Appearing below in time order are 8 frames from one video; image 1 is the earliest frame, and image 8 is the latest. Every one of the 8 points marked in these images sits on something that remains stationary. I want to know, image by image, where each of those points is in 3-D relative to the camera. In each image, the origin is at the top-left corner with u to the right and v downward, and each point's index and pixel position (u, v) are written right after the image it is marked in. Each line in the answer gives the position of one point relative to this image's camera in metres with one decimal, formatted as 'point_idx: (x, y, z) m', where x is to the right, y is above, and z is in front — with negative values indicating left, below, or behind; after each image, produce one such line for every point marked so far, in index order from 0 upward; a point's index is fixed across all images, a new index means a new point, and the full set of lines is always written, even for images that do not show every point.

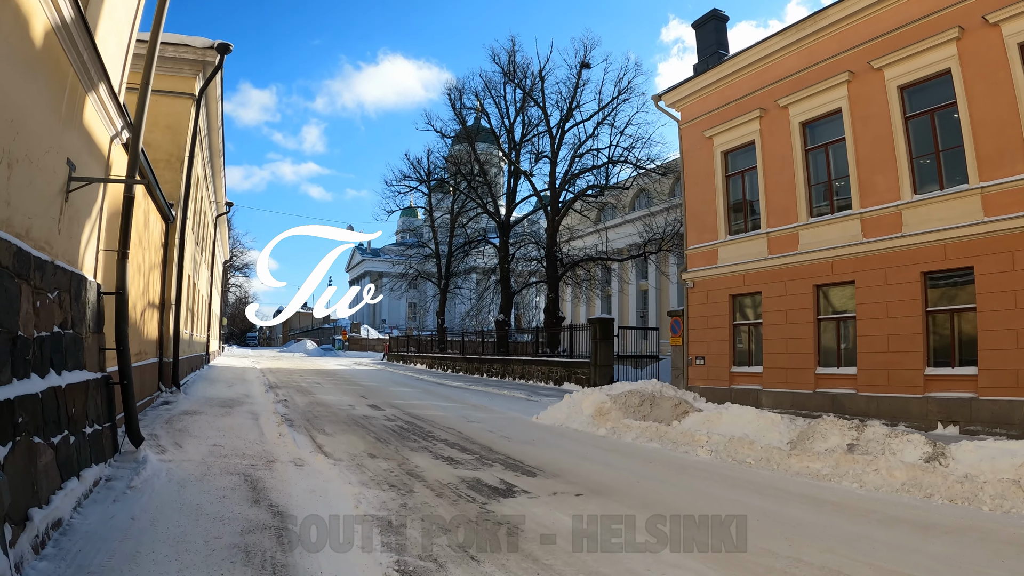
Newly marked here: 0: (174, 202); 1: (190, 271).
0: (-6.5, +1.7, +13.2) m
1: (-8.1, +0.4, +17.2) m
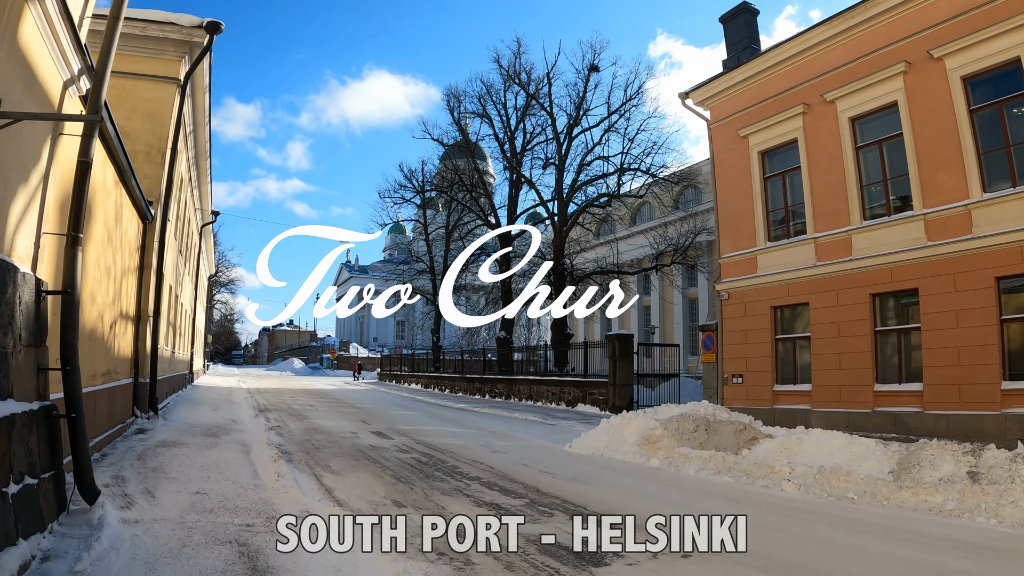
0: (-6.0, +1.5, +11.5) m
1: (-7.7, +0.2, +15.5) m
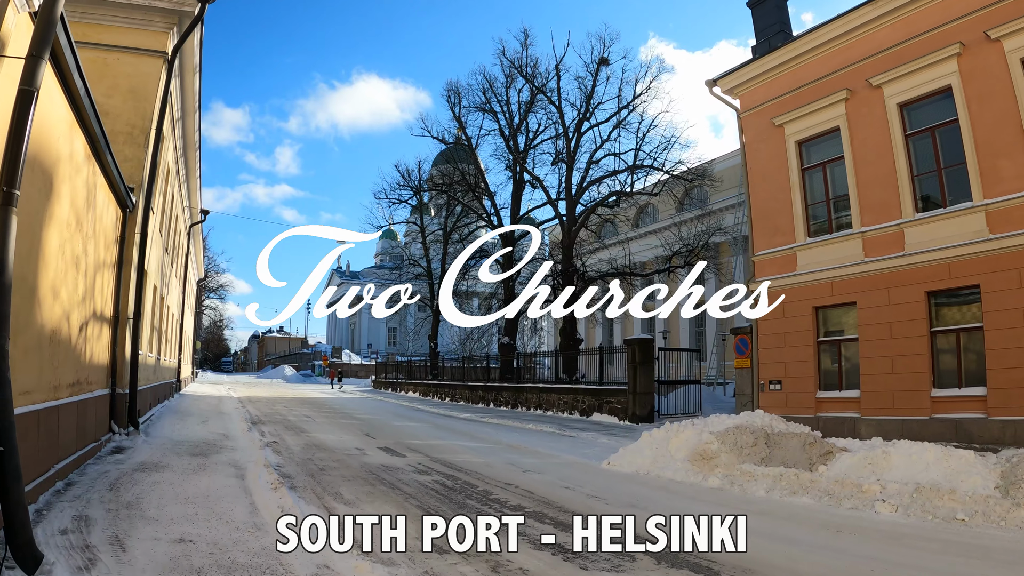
0: (-5.6, +1.6, +10.2) m
1: (-7.3, +0.2, +14.1) m
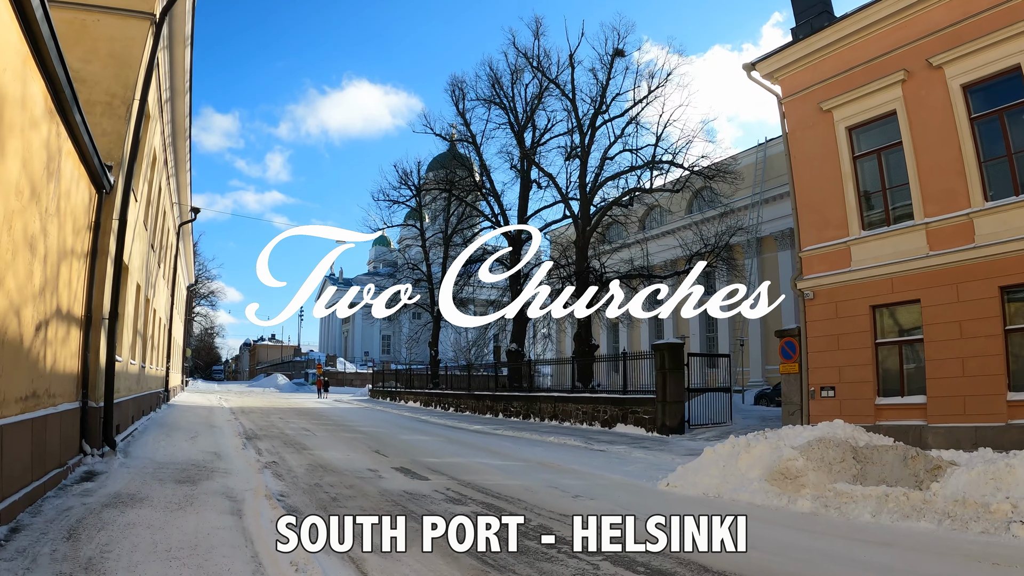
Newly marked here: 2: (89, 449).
0: (-5.1, +1.6, +8.8) m
1: (-6.9, +0.2, +12.7) m
2: (-4.9, -1.9, +8.0) m
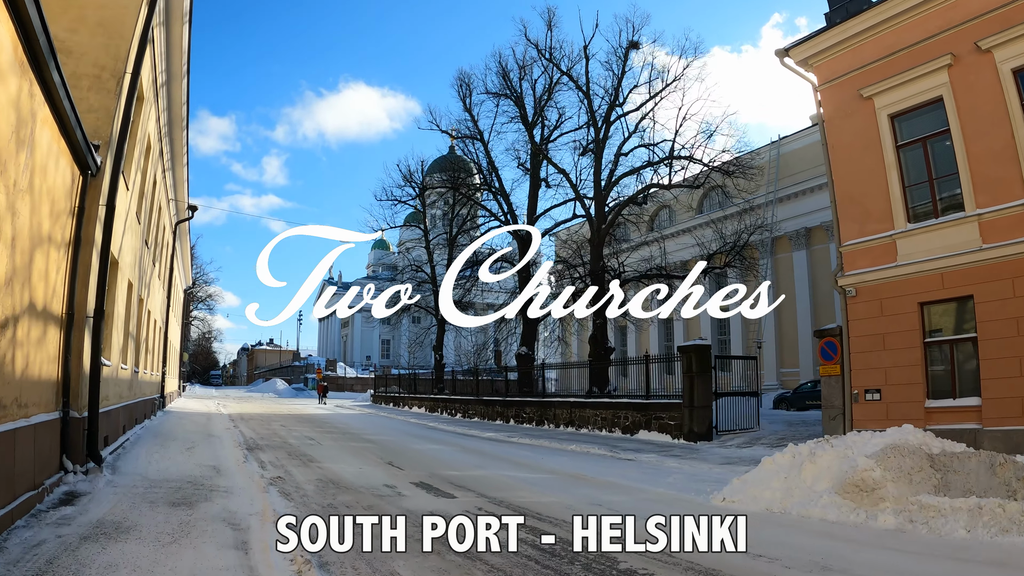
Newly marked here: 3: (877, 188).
0: (-4.7, +1.7, +7.9) m
1: (-6.5, +0.2, +11.7) m
2: (-4.5, -1.8, +7.0) m
3: (+7.3, +2.0, +13.8) m
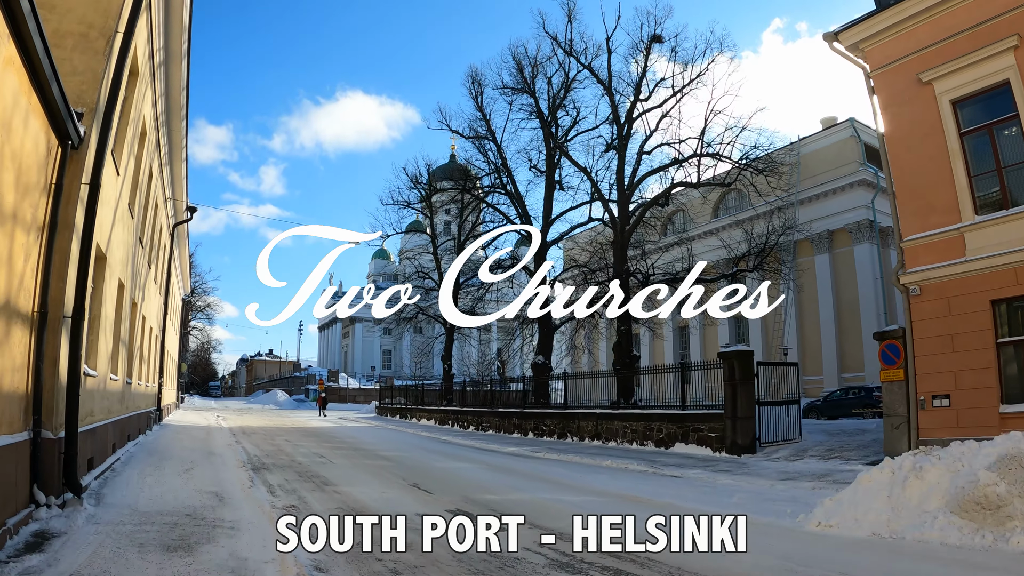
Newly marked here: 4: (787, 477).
0: (-4.1, +1.7, +6.6) m
1: (-5.9, +0.2, +10.4) m
2: (-3.9, -1.8, +5.8) m
3: (+7.9, +2.0, +12.6) m
4: (+4.6, -3.2, +11.6) m
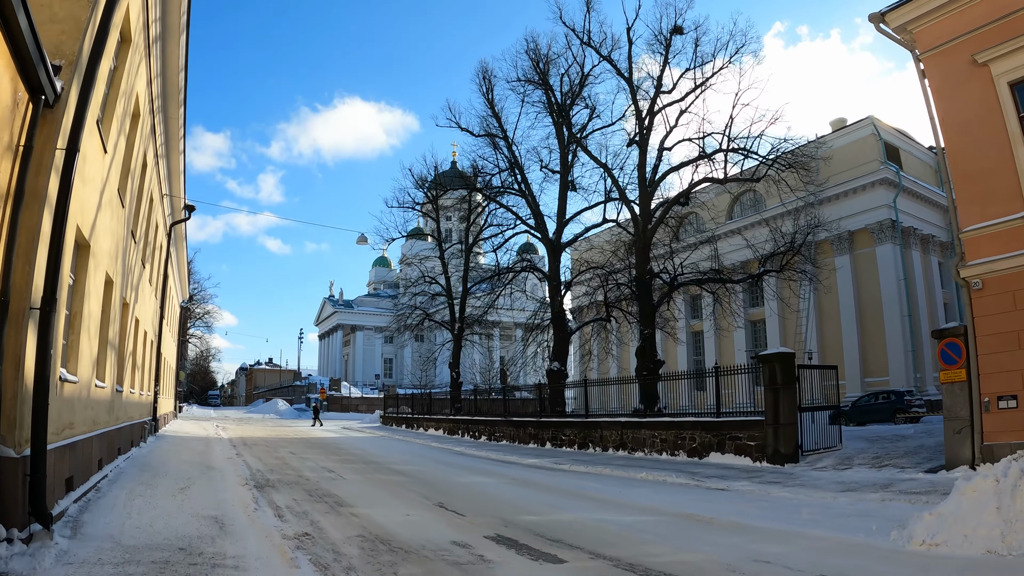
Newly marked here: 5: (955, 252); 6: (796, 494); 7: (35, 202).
0: (-3.7, +1.8, +5.6) m
1: (-5.4, +0.2, +9.4) m
2: (-3.5, -1.6, +4.7) m
3: (+8.3, +2.1, +11.6) m
4: (+5.1, -3.1, +10.5) m
5: (+8.2, +0.6, +12.7) m
6: (+4.2, -3.1, +10.1) m
7: (-3.5, +0.6, +5.1) m
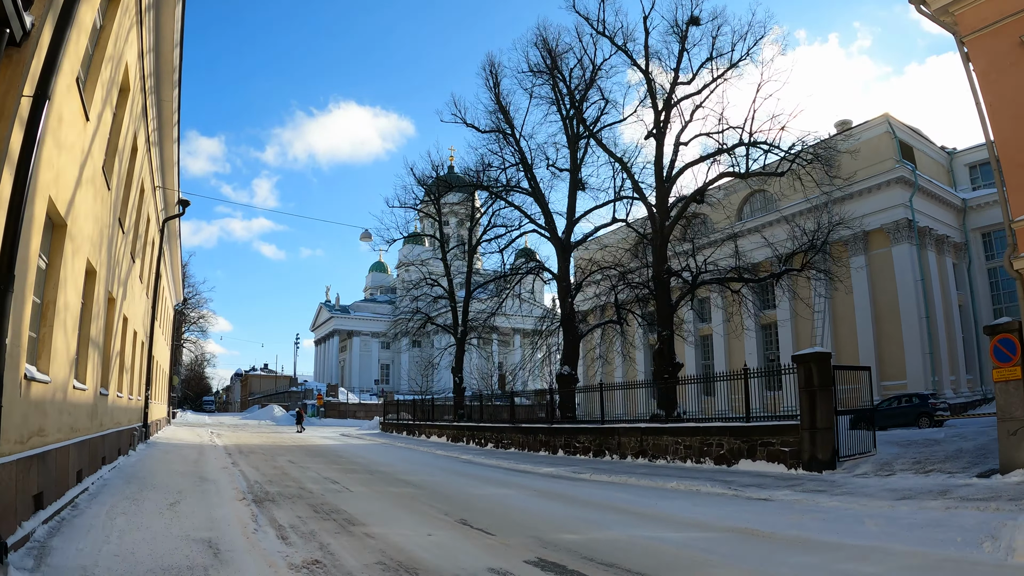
0: (-3.3, +1.9, +4.7) m
1: (-5.1, +0.3, +8.4) m
2: (-3.1, -1.5, +3.7) m
3: (+8.7, +2.2, +10.8) m
4: (+5.4, -3.0, +9.6) m
5: (+8.5, +0.7, +11.8) m
6: (+4.5, -3.0, +9.2) m
7: (-3.2, +0.8, +4.2) m
